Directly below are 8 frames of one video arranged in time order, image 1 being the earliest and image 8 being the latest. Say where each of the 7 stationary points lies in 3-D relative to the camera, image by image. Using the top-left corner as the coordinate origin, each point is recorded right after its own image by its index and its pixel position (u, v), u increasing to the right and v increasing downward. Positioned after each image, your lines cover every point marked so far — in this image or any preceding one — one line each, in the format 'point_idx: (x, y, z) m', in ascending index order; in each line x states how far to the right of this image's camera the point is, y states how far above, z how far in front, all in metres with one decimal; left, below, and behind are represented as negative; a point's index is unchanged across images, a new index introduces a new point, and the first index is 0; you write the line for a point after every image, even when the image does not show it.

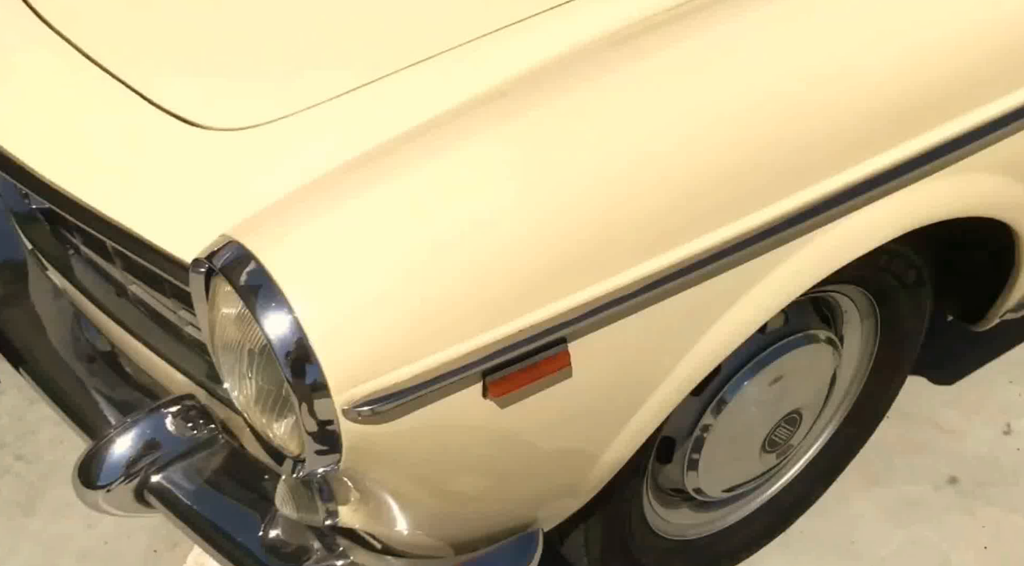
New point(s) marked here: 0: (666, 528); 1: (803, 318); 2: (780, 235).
0: (+0.3, -0.4, +1.6) m
1: (+0.5, -0.1, +1.5) m
2: (+0.3, +0.1, +1.1) m
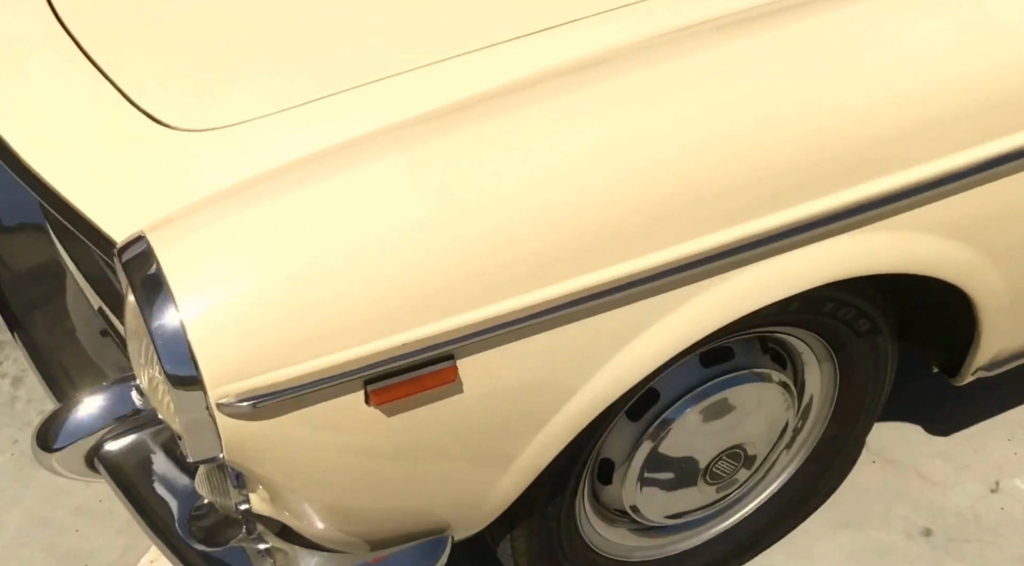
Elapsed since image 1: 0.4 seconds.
0: (+0.2, -0.5, +1.6) m
1: (+0.4, -0.1, +1.5) m
2: (+0.2, 0.0, +1.1) m
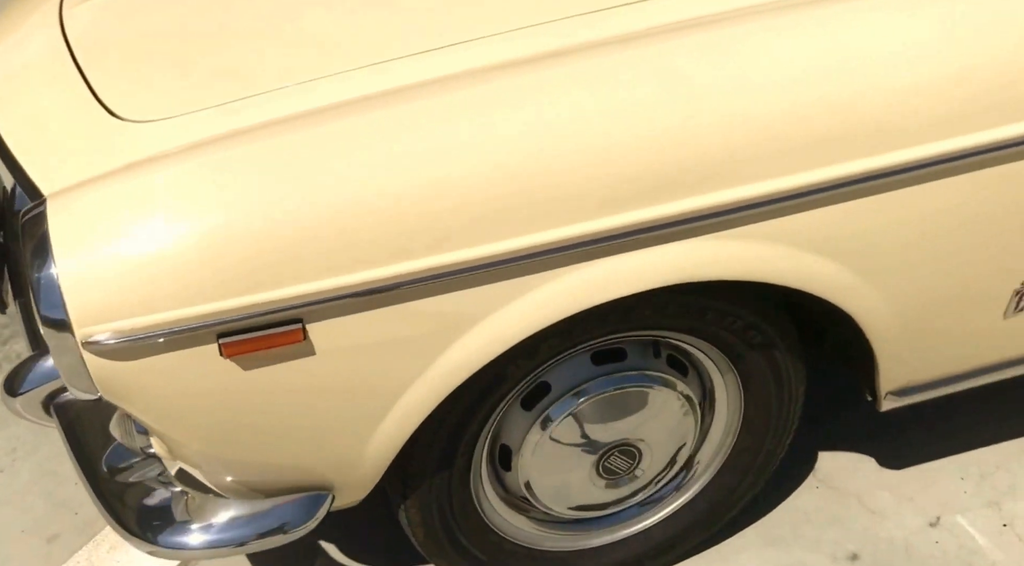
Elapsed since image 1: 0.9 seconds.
0: (0.0, -0.5, +1.7) m
1: (+0.2, -0.1, +1.6) m
2: (0.0, 0.0, +1.2) m
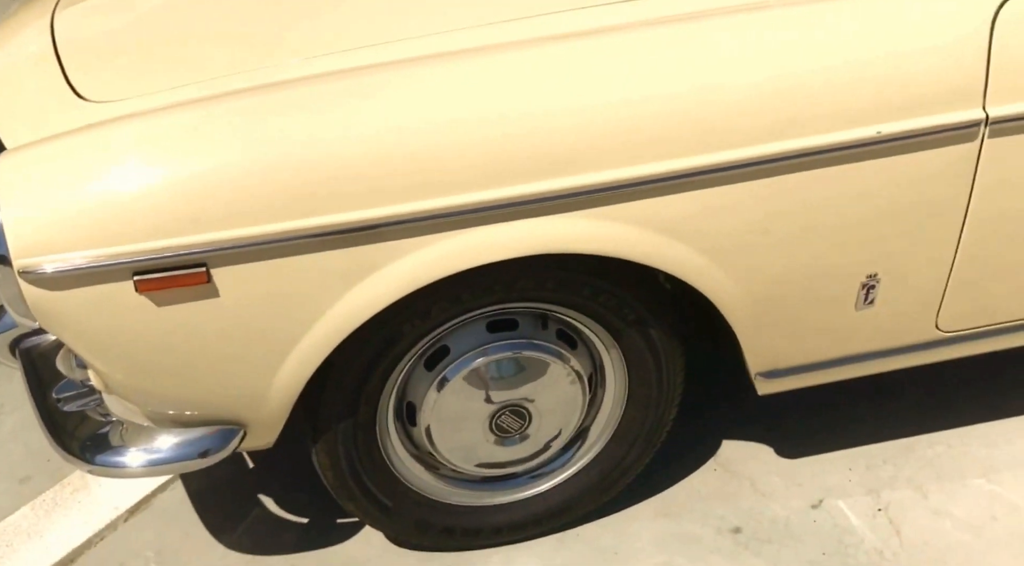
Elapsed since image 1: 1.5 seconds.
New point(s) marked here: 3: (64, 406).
0: (-0.2, -0.4, +1.9) m
1: (0.0, -0.1, +1.8) m
2: (-0.2, +0.1, +1.5) m
3: (-0.8, -0.2, +1.7) m
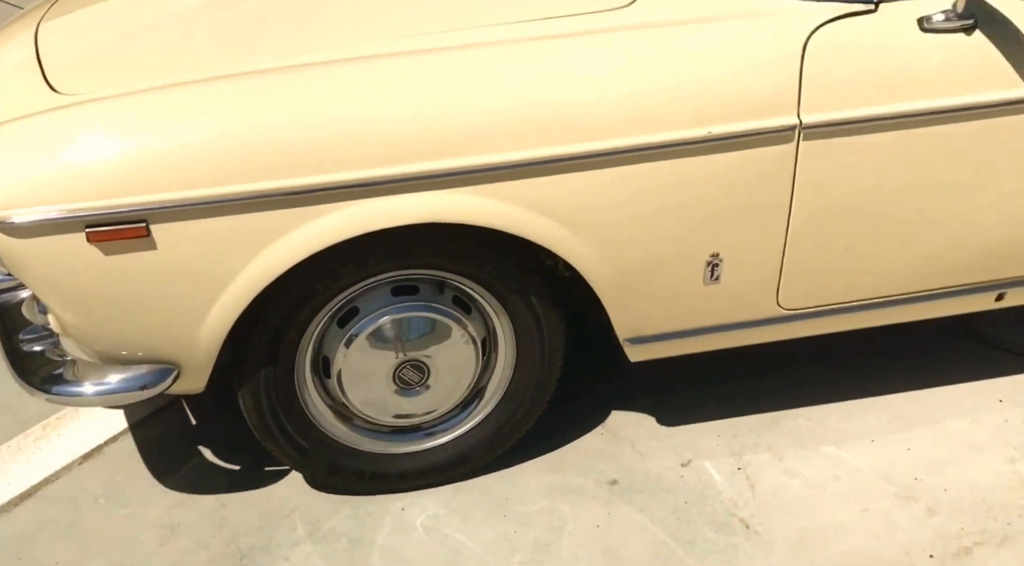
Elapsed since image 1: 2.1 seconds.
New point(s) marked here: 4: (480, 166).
0: (-0.4, -0.4, +2.2) m
1: (-0.2, 0.0, +2.1) m
2: (-0.4, +0.2, +1.8) m
3: (-1.1, -0.1, +2.0) m
4: (-0.1, +0.2, +1.8) m
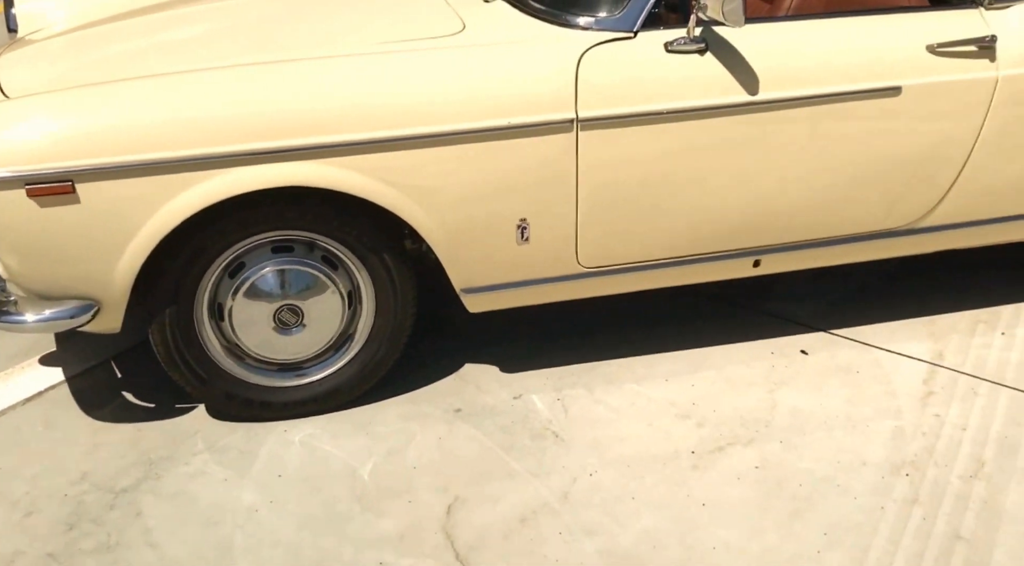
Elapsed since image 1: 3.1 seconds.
0: (-0.9, -0.3, +2.8) m
1: (-0.6, +0.1, +2.7) m
2: (-0.8, +0.3, +2.4) m
3: (-1.5, 0.0, +2.5) m
4: (-0.5, +0.4, +2.5) m
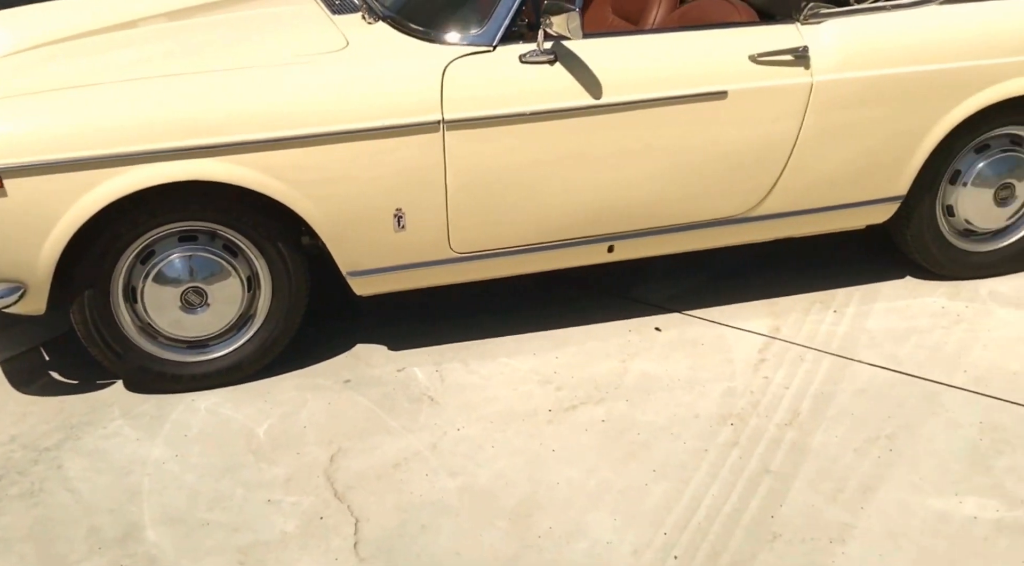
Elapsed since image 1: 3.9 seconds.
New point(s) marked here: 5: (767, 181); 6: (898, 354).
0: (-1.3, -0.2, +3.2) m
1: (-1.1, +0.1, +3.1) m
2: (-1.3, +0.4, +2.8) m
3: (-1.9, 0.0, +2.9) m
4: (-0.9, +0.4, +2.9) m
5: (+1.0, +0.4, +3.5) m
6: (+1.5, -0.3, +3.5) m
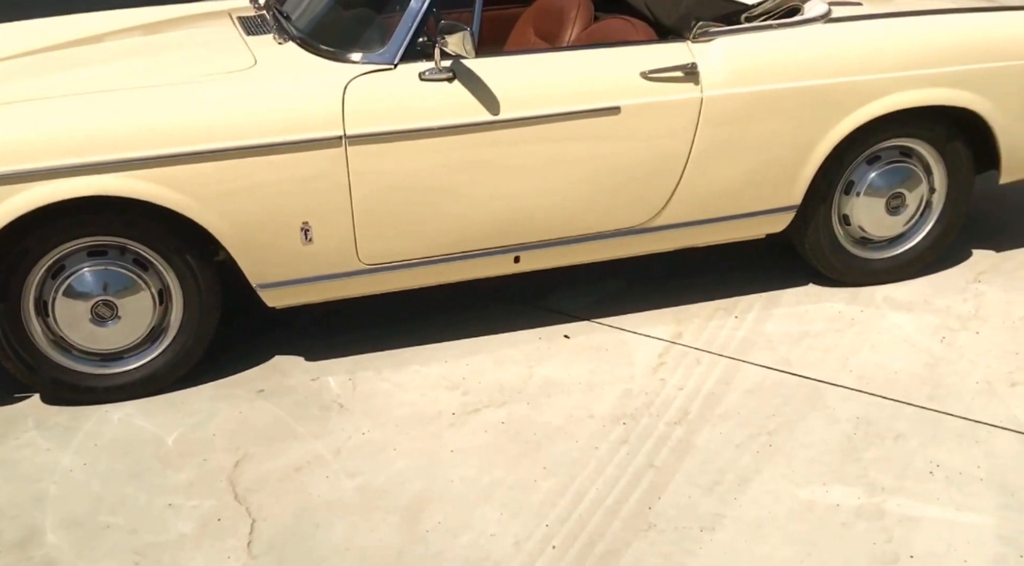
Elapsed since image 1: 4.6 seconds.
0: (-1.7, -0.3, +3.3) m
1: (-1.4, +0.1, +3.2) m
2: (-1.6, +0.3, +2.9) m
3: (-2.3, 0.0, +3.0) m
4: (-1.3, +0.4, +3.0) m
5: (+0.6, +0.4, +3.7) m
6: (+1.2, -0.3, +3.7) m
